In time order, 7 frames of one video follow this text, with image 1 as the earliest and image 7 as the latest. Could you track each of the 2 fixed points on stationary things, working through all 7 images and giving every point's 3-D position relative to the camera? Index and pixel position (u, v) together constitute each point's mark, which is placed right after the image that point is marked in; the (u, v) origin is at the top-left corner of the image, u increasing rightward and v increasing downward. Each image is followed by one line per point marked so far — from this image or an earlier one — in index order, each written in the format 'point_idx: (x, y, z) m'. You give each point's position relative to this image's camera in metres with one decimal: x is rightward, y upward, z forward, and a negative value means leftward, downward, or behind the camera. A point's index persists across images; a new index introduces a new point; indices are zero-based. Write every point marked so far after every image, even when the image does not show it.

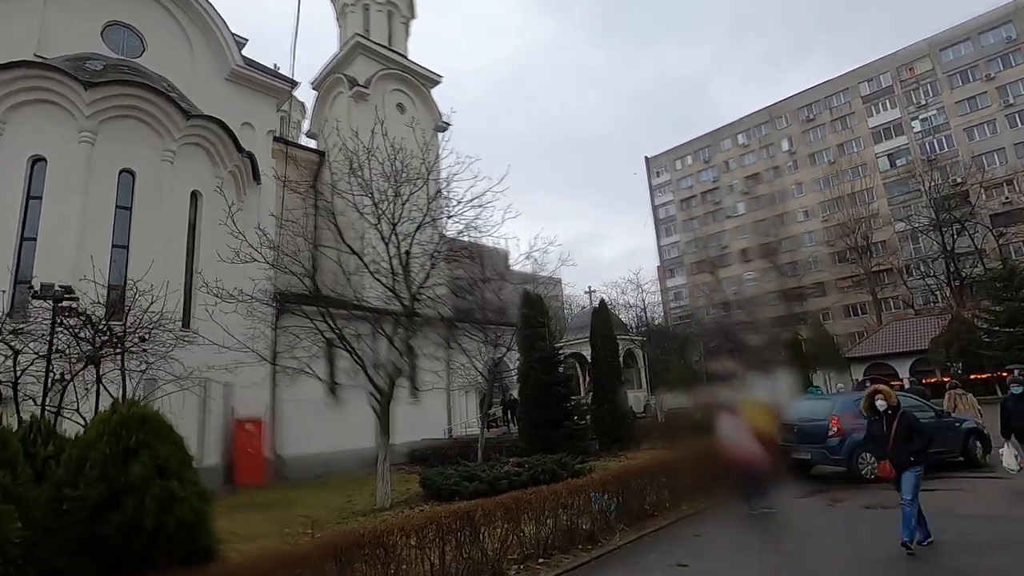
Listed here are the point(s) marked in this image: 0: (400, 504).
0: (-1.9, -3.7, +9.0) m
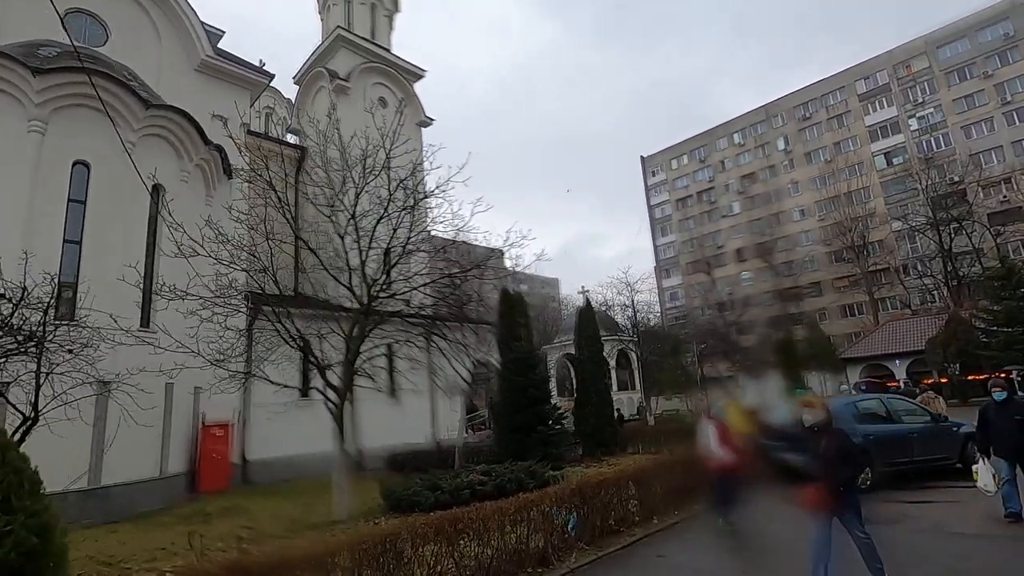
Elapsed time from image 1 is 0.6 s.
0: (-2.5, -3.6, +8.4) m
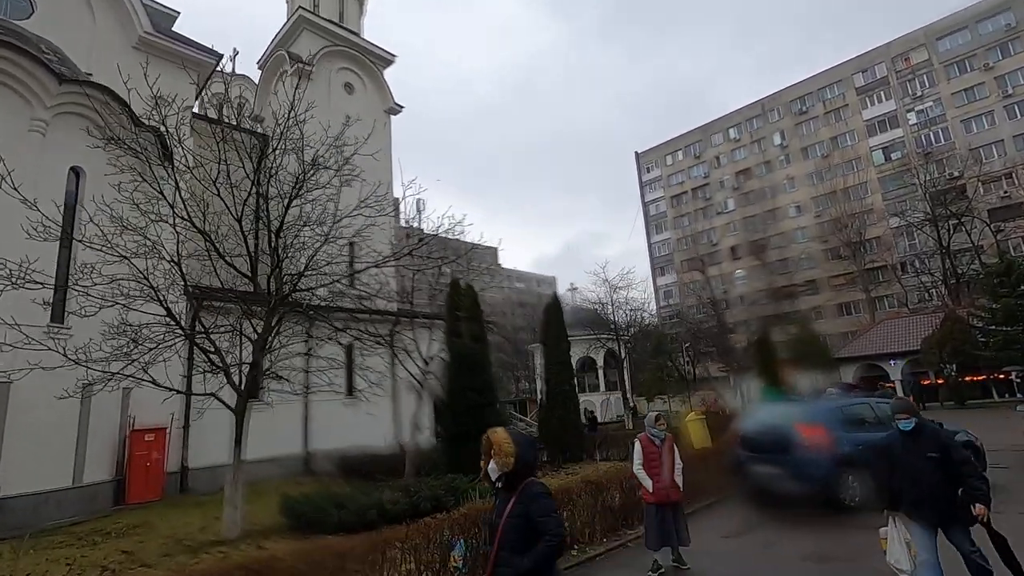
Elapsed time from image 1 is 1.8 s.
0: (-3.6, -3.5, +7.3) m
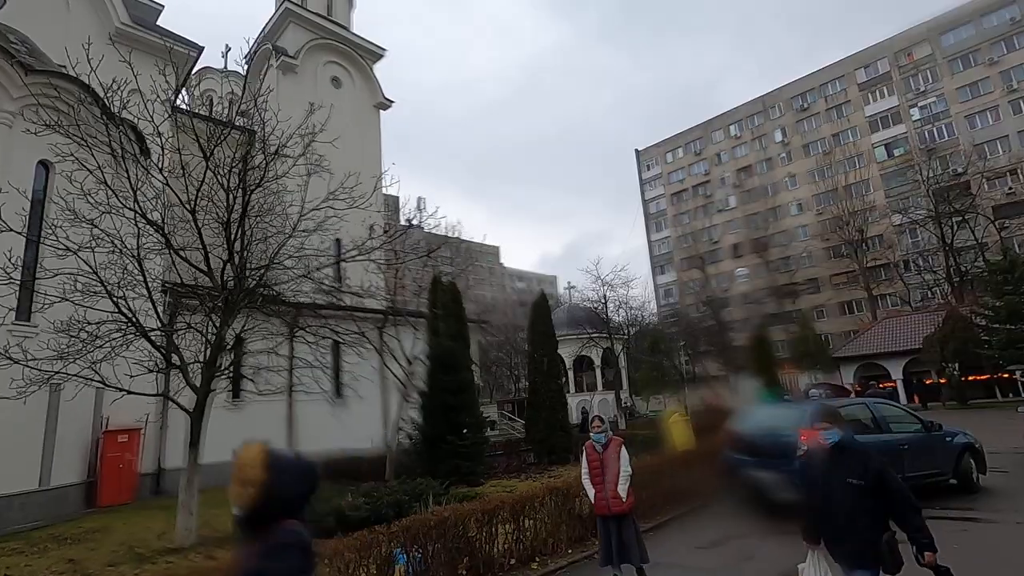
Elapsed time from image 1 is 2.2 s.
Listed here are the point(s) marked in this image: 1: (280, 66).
0: (-4.1, -3.4, +7.0) m
1: (-8.4, +8.0, +19.0) m
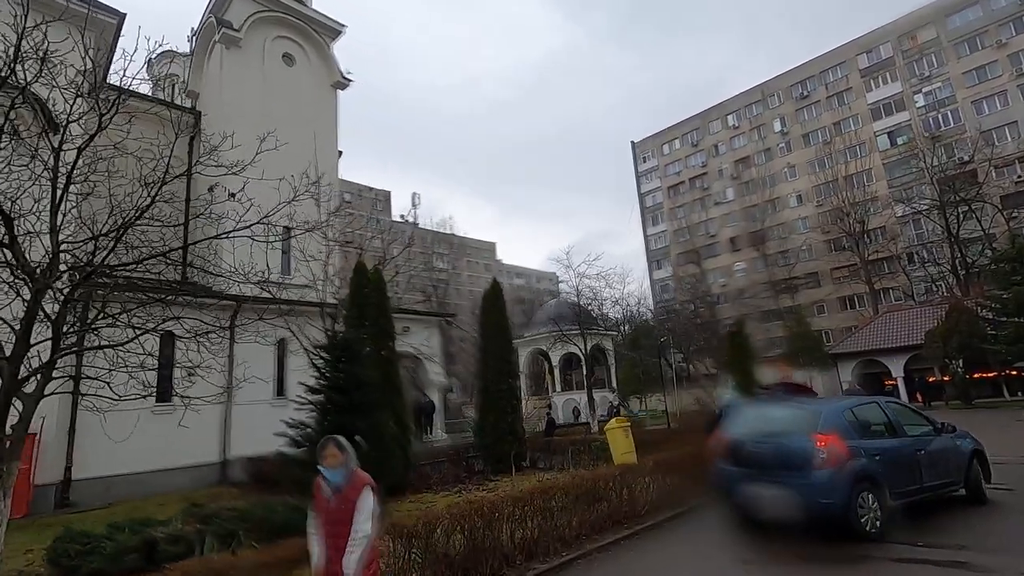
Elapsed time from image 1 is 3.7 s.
0: (-5.4, -3.2, +5.6) m
1: (-9.7, +8.3, +17.6) m
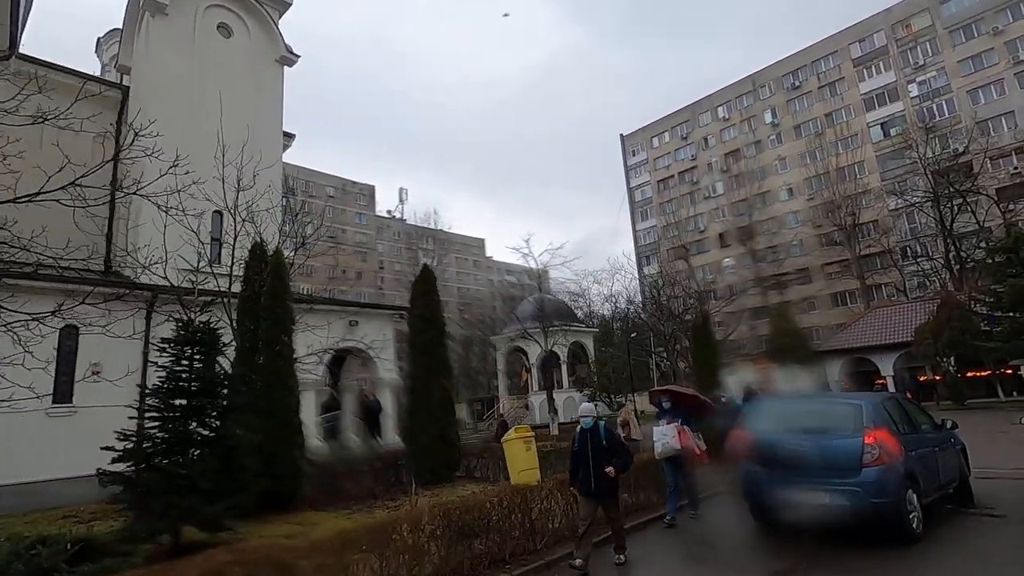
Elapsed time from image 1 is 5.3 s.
0: (-6.8, -2.9, +4.1) m
1: (-11.1, +8.6, +16.1) m
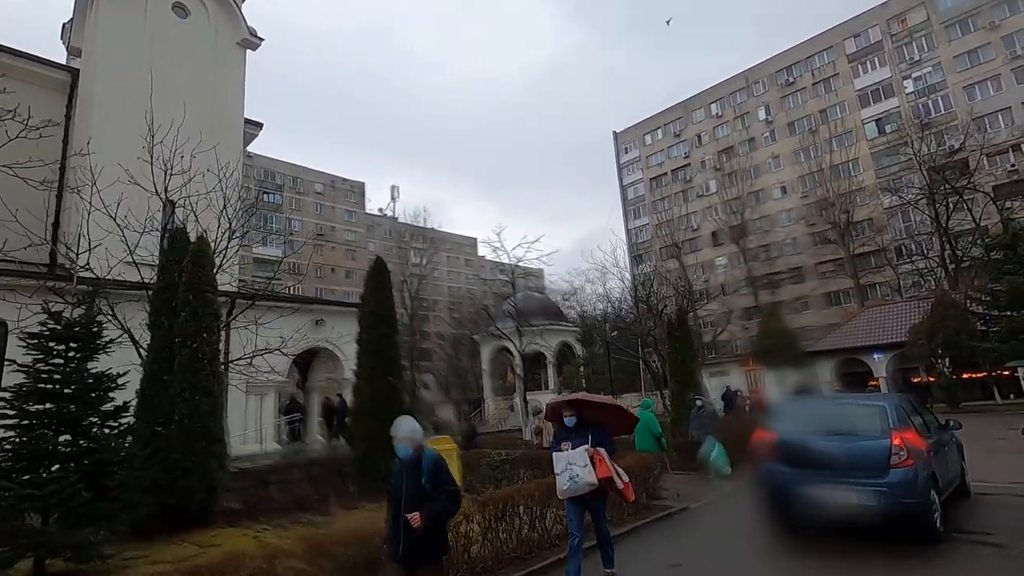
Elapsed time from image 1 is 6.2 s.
0: (-7.6, -2.8, +3.2) m
1: (-12.0, +8.8, +15.1) m
